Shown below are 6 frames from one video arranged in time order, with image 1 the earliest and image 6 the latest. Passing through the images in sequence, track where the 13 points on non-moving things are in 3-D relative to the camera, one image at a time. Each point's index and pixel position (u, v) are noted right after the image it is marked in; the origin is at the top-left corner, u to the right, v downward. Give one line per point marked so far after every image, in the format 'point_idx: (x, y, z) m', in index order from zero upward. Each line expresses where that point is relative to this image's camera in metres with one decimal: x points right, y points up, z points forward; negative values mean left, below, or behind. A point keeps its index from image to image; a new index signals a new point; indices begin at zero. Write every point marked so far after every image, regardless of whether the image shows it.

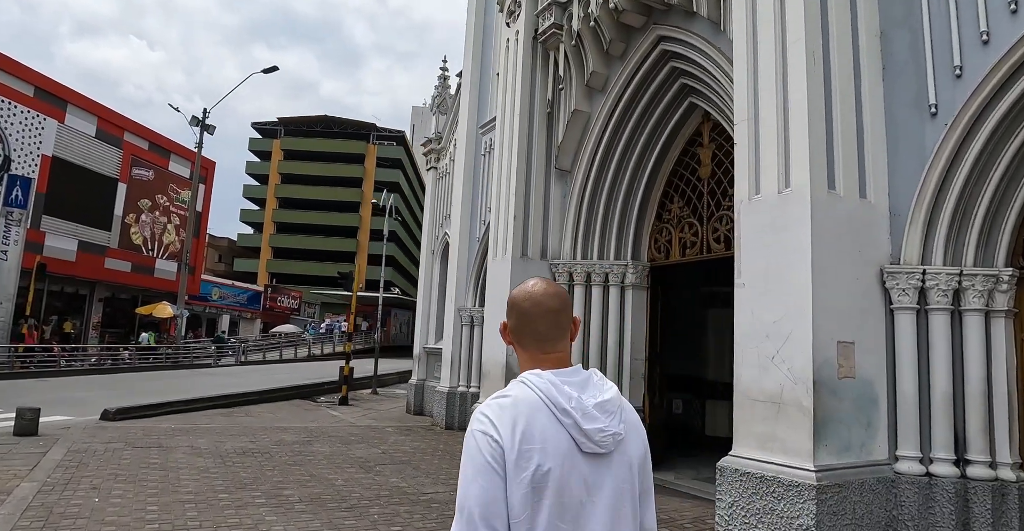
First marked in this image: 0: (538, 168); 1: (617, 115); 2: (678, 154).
0: (+0.4, +1.5, +9.5) m
1: (+1.5, +2.1, +8.9) m
2: (+2.3, +1.6, +8.9) m
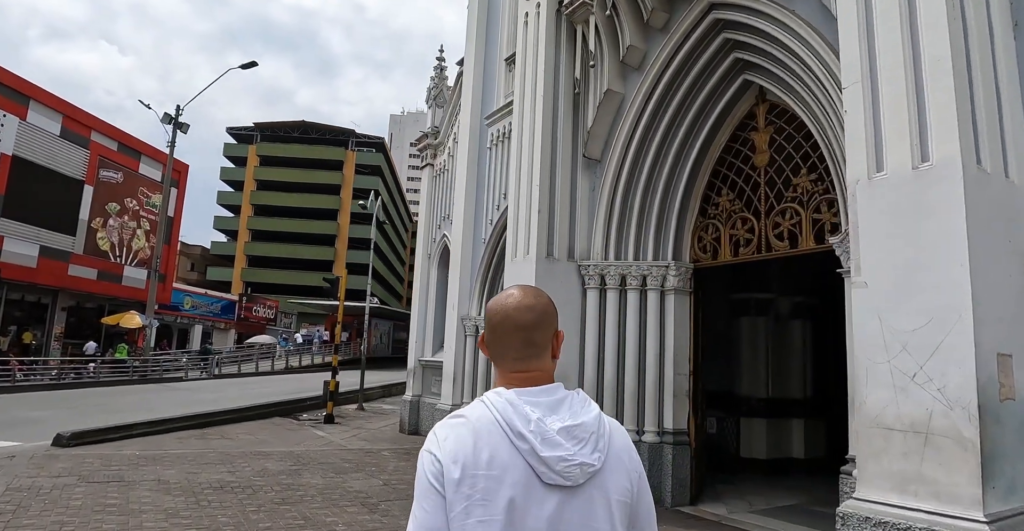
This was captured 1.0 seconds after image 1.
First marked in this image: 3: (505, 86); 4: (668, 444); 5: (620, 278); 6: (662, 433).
0: (+0.7, +1.5, +8.4) m
1: (+1.8, +2.1, +7.8) m
2: (+2.7, +1.6, +7.8) m
3: (-0.1, +3.4, +12.0) m
4: (+1.9, -2.1, +7.5) m
5: (+1.4, -0.2, +8.0) m
6: (+1.8, -2.0, +7.6) m
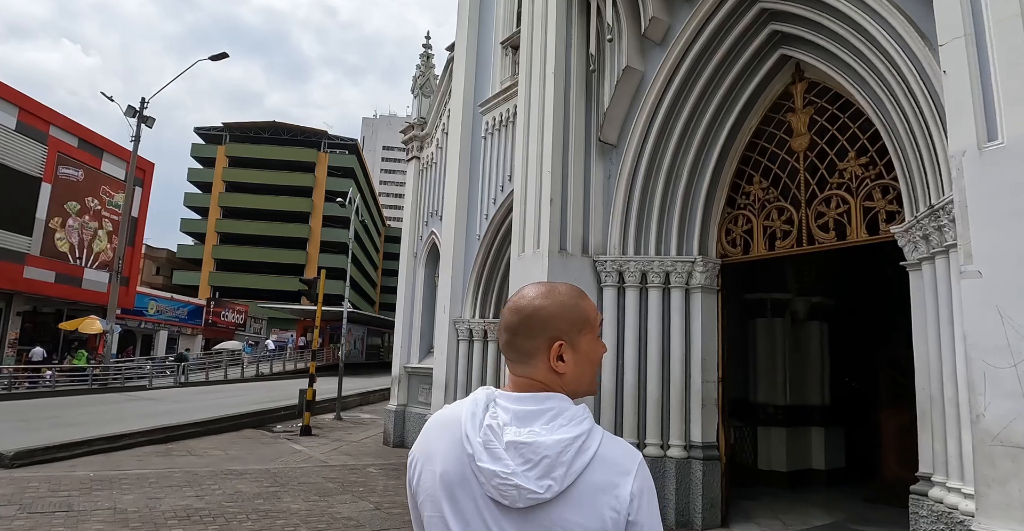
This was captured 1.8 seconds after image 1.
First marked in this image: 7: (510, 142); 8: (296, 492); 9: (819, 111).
0: (+0.8, +1.5, +7.6) m
1: (+1.9, +2.2, +7.1) m
2: (+2.8, +1.6, +7.1) m
3: (-0.2, +3.5, +11.2) m
4: (+2.0, -2.1, +6.7) m
5: (+1.5, -0.1, +7.3) m
6: (+1.9, -2.0, +6.8) m
7: (0.0, +2.1, +10.6) m
8: (-2.6, -2.8, +7.7) m
9: (+3.2, +1.6, +6.6) m
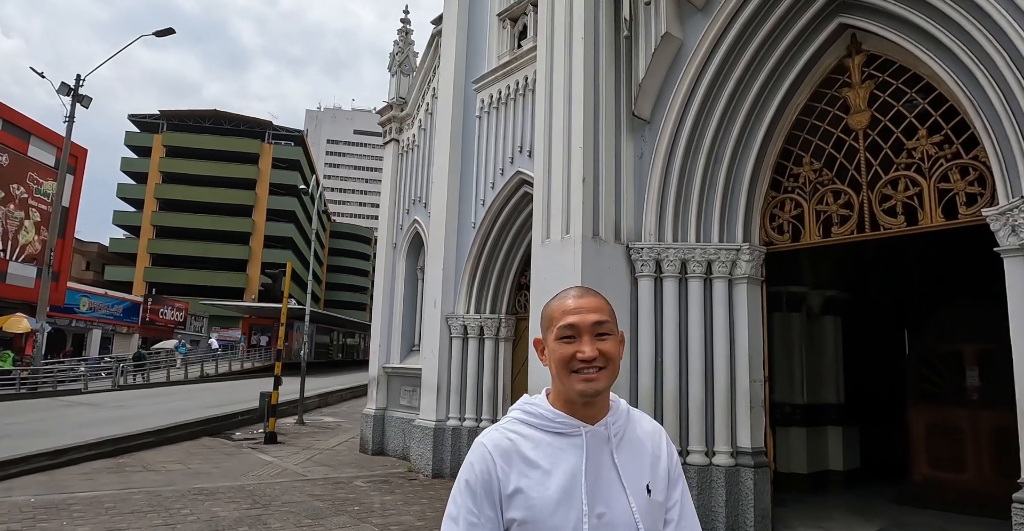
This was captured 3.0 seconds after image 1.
0: (+1.0, +1.6, +6.8) m
1: (+2.2, +2.3, +6.4) m
2: (+3.0, +1.7, +6.5) m
3: (-0.2, +3.6, +10.3) m
4: (+2.3, -2.0, +6.1) m
5: (+1.7, 0.0, +6.6) m
6: (+2.2, -1.9, +6.2) m
7: (0.0, +2.2, +9.7) m
8: (-2.4, -2.7, +6.7) m
9: (+3.5, +1.7, +6.0) m
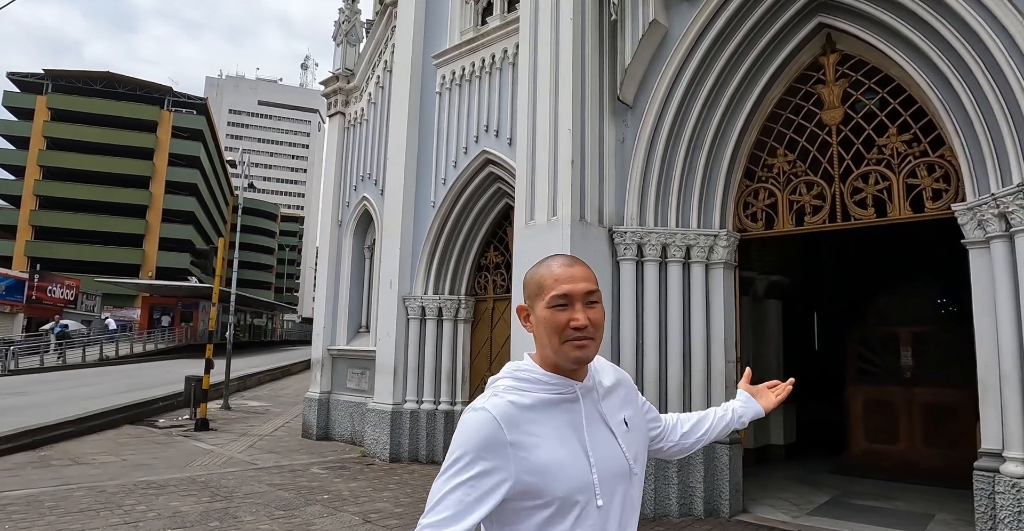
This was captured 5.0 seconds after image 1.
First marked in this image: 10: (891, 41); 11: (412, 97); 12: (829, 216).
0: (+0.9, +1.8, +6.8) m
1: (+2.1, +2.4, +6.5) m
2: (+2.9, +1.9, +6.8) m
3: (-0.8, +3.9, +10.1) m
4: (+2.1, -1.8, +6.4) m
5: (+1.6, +0.2, +6.7) m
6: (+2.1, -1.7, +6.4) m
7: (-0.6, +2.5, +9.5) m
8: (-2.6, -2.4, +6.4) m
9: (+3.4, +1.9, +6.4) m
10: (+3.5, +2.1, +5.8) m
11: (-1.6, +2.7, +10.1) m
12: (+3.2, +0.5, +6.3) m
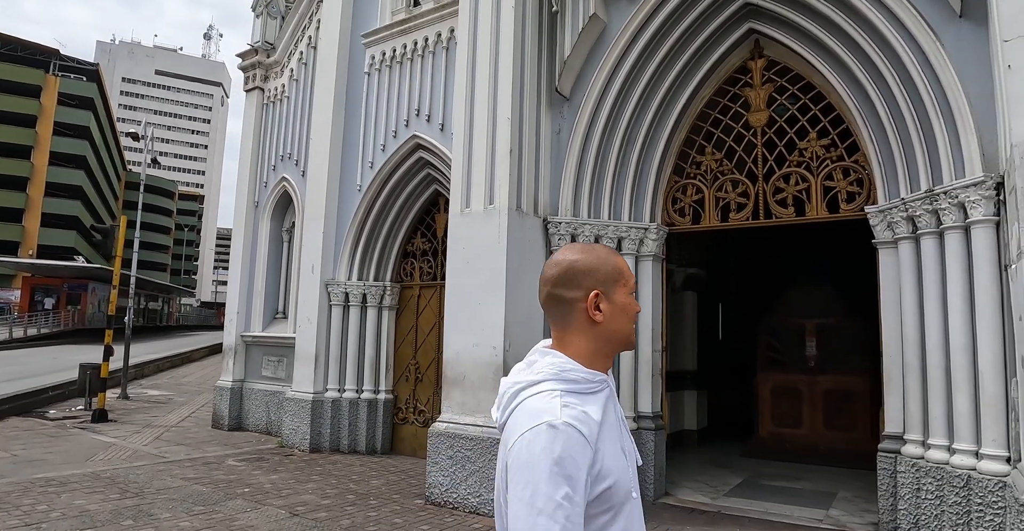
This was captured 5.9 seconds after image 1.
0: (+0.2, +1.9, +6.8) m
1: (+1.5, +2.5, +6.7) m
2: (+2.2, +1.9, +7.0) m
3: (-1.9, +4.1, +9.8) m
4: (+1.4, -1.7, +6.6) m
5: (+0.9, +0.3, +6.8) m
6: (+1.3, -1.6, +6.7) m
7: (-1.6, +2.7, +9.3) m
8: (-3.3, -2.3, +6.0) m
9: (+2.8, +1.9, +6.7) m
10: (+3.0, +2.1, +6.2) m
11: (-2.6, +3.0, +9.8) m
12: (+2.5, +0.5, +6.6) m
